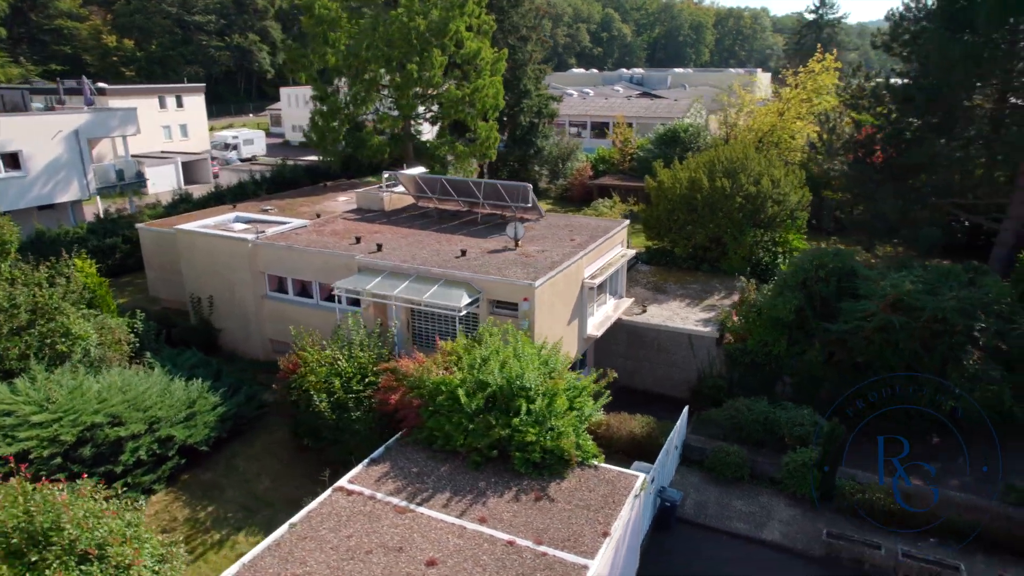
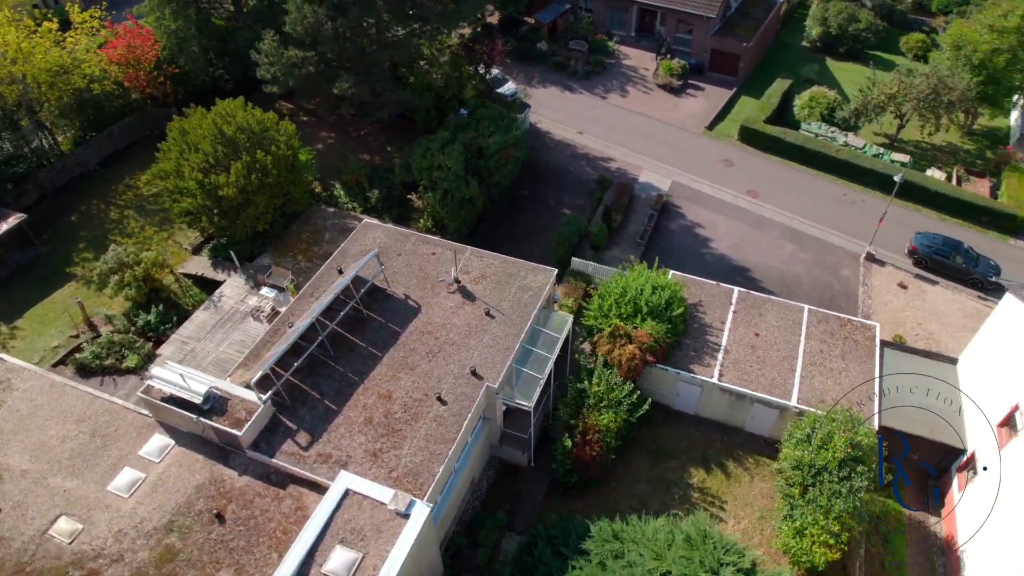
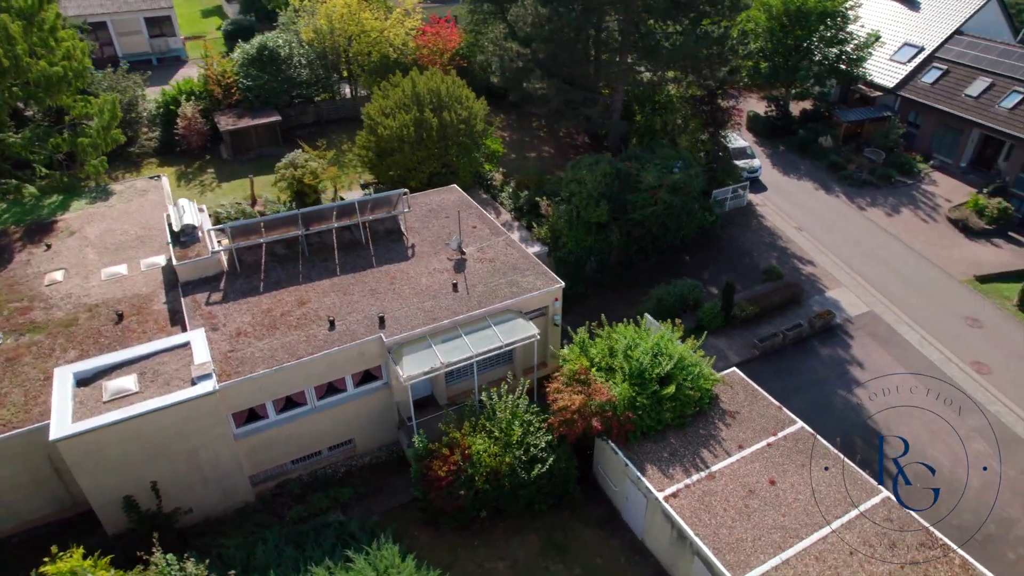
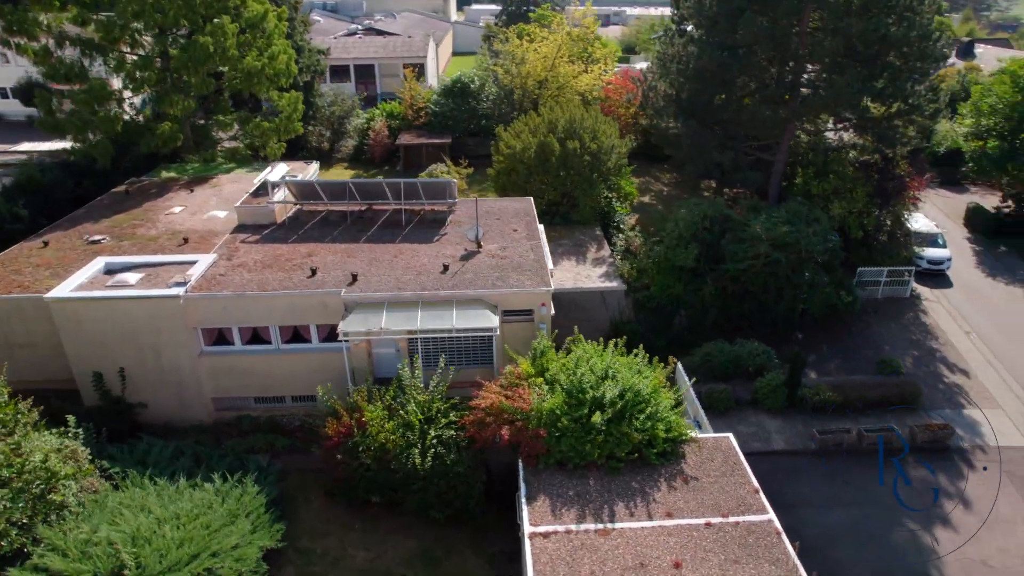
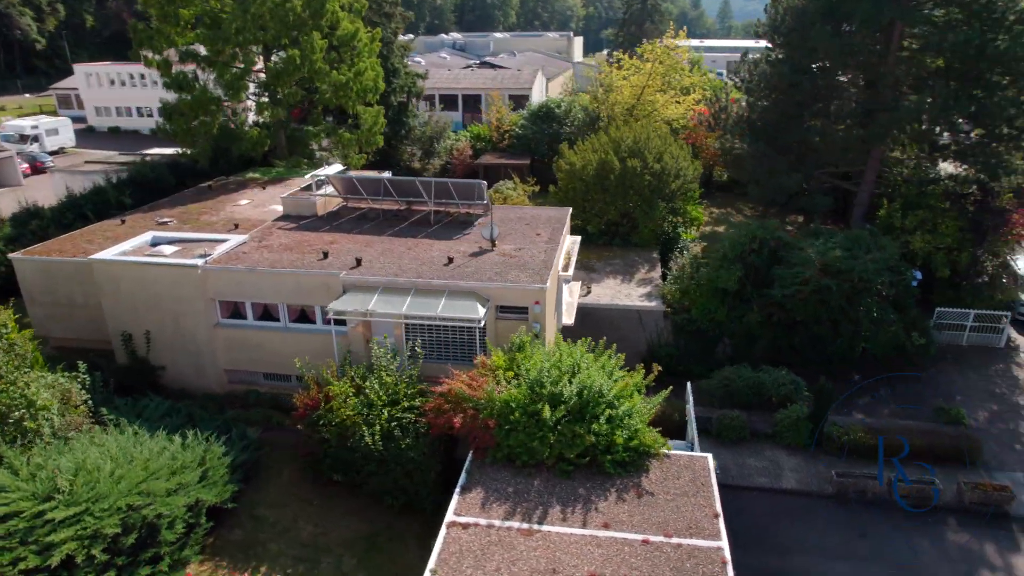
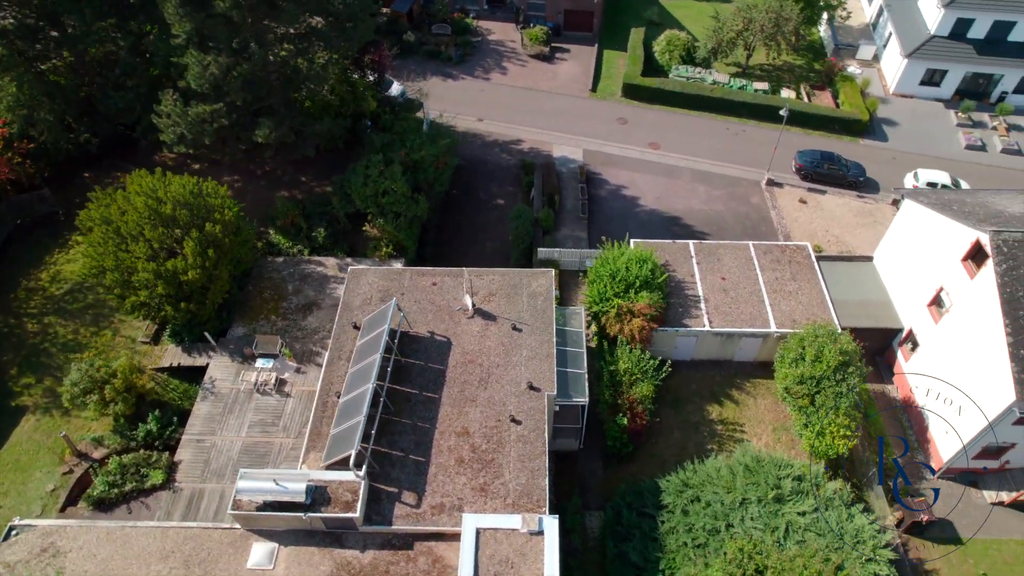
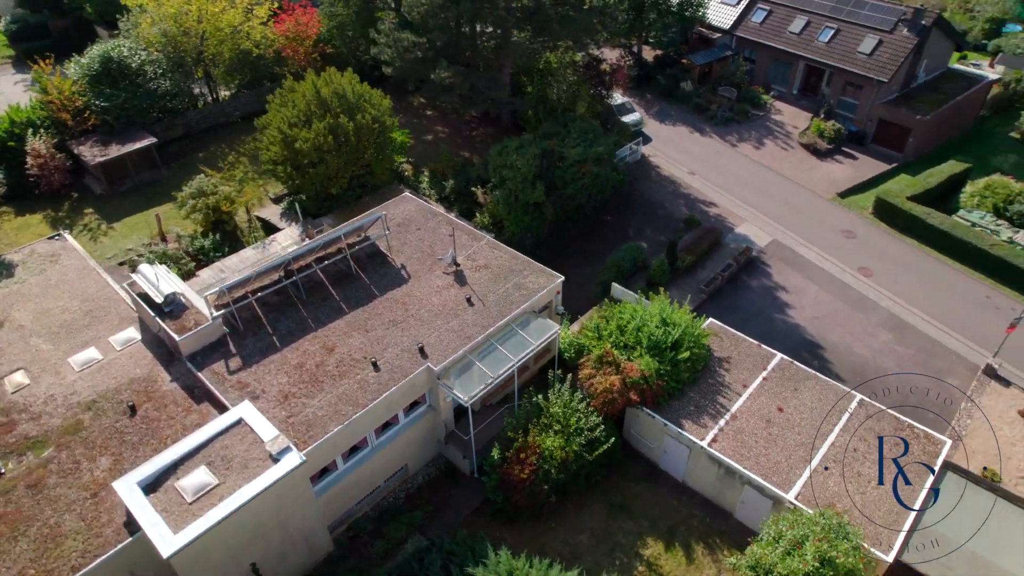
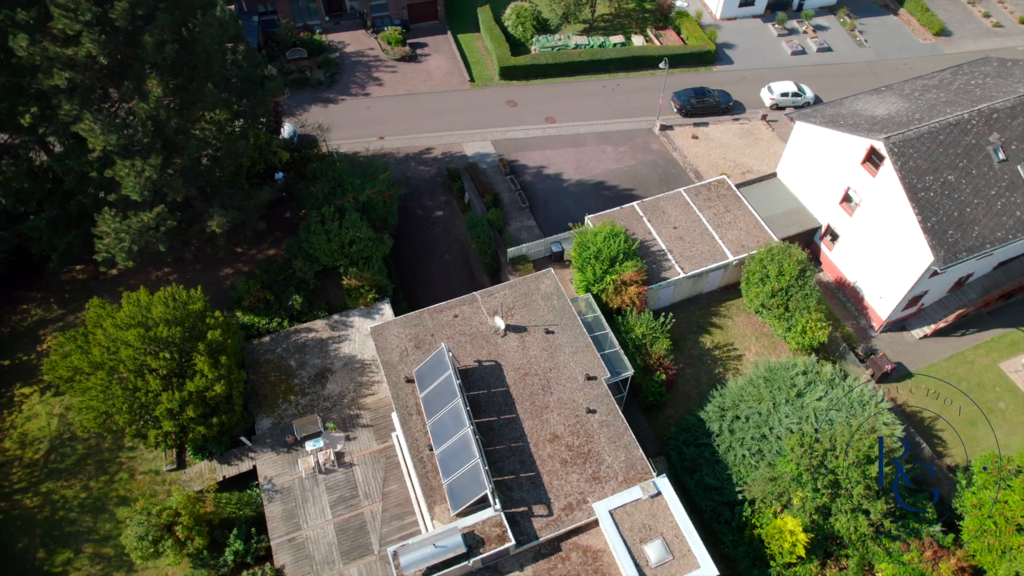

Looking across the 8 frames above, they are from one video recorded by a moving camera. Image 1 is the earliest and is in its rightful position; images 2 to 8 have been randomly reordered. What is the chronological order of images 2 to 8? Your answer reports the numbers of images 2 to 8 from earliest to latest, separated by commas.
5, 4, 3, 7, 2, 6, 8
